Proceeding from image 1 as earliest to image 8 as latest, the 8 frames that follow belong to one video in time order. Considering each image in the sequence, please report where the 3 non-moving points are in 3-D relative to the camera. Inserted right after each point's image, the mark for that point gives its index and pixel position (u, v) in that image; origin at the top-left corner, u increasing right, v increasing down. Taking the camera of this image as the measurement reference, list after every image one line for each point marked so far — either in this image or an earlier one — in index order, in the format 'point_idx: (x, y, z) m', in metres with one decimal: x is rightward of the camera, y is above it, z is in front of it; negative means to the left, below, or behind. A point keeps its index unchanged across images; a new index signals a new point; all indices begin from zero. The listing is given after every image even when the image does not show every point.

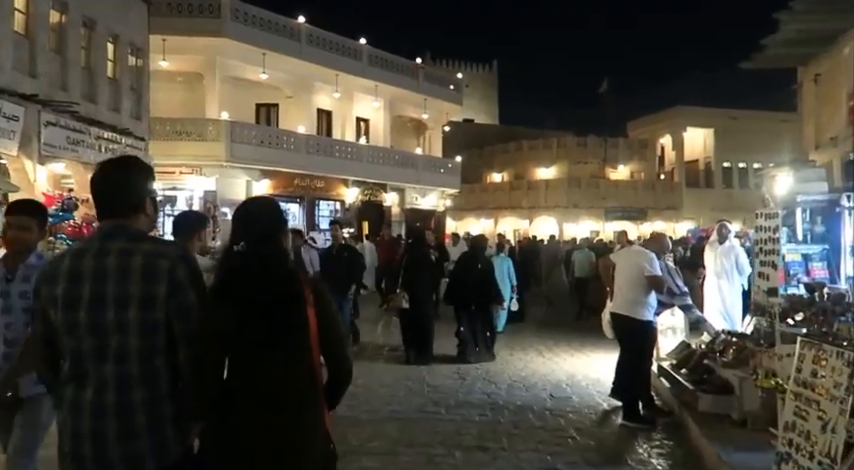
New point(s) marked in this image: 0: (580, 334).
0: (+3.2, -2.1, +15.7) m
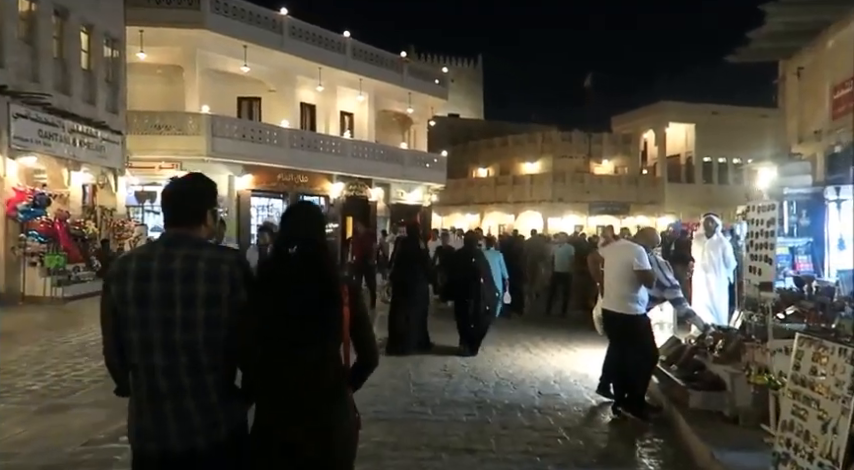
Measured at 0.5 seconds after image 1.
0: (+2.9, -1.9, +15.5) m
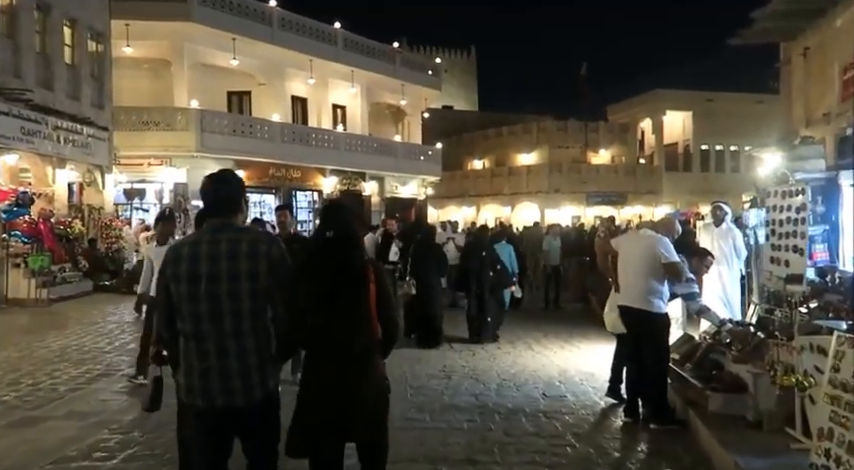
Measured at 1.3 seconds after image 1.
0: (+2.8, -1.8, +15.1) m
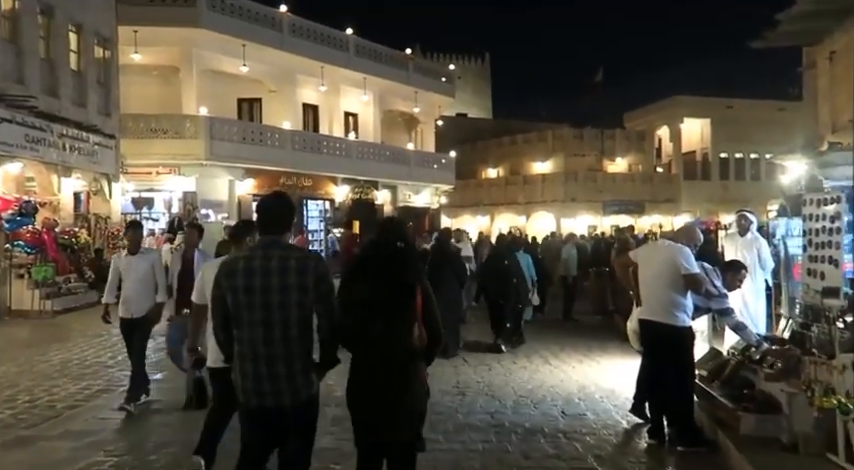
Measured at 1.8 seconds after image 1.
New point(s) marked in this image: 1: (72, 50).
0: (+3.1, -2.0, +14.4) m
1: (-8.7, +4.5, +18.7) m
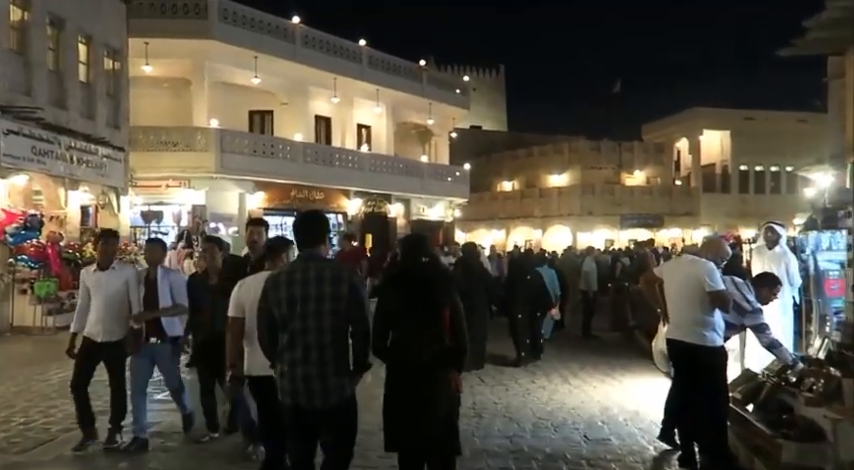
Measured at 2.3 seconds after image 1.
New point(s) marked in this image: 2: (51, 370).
0: (+3.3, -2.2, +13.8) m
1: (-8.4, +4.2, +18.5) m
2: (-6.2, -2.2, +12.6) m
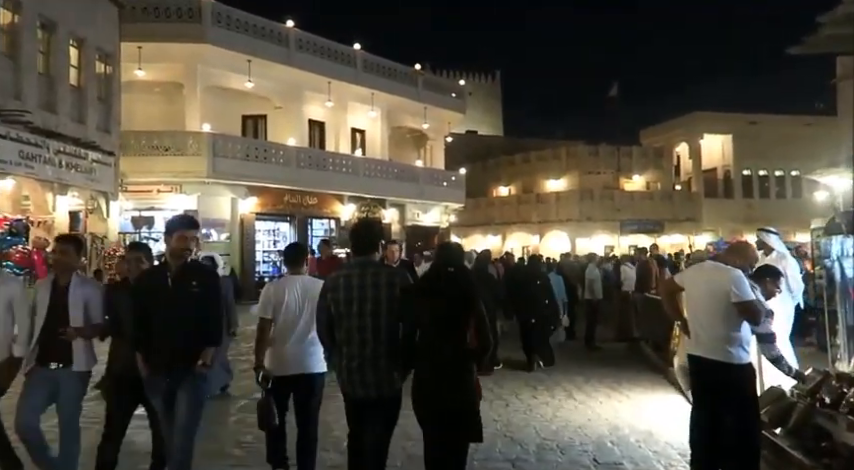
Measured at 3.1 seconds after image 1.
0: (+3.2, -2.3, +13.5) m
1: (-8.5, +4.1, +18.1) m
2: (-6.3, -2.3, +12.2) m
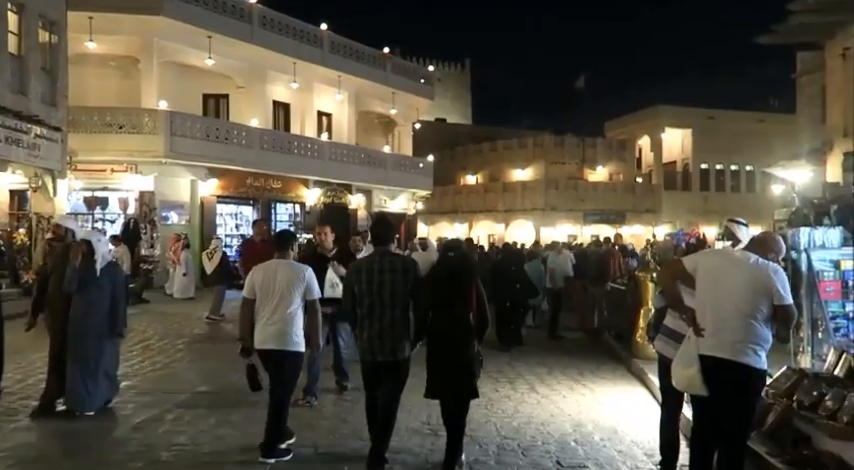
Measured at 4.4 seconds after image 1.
0: (+2.6, -2.1, +13.2) m
1: (-9.2, +4.5, +17.2) m
2: (-6.9, -2.0, +11.5) m
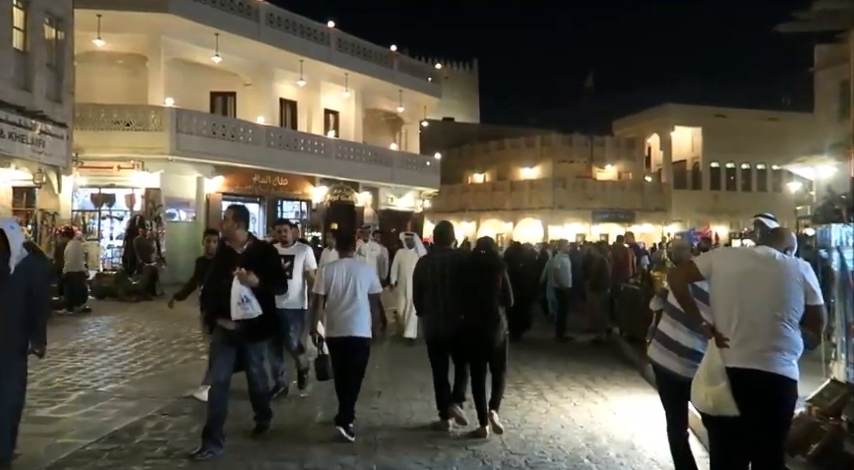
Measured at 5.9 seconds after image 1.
0: (+2.7, -2.1, +13.1) m
1: (-9.1, +4.6, +17.2) m
2: (-6.8, -1.9, +11.4) m
